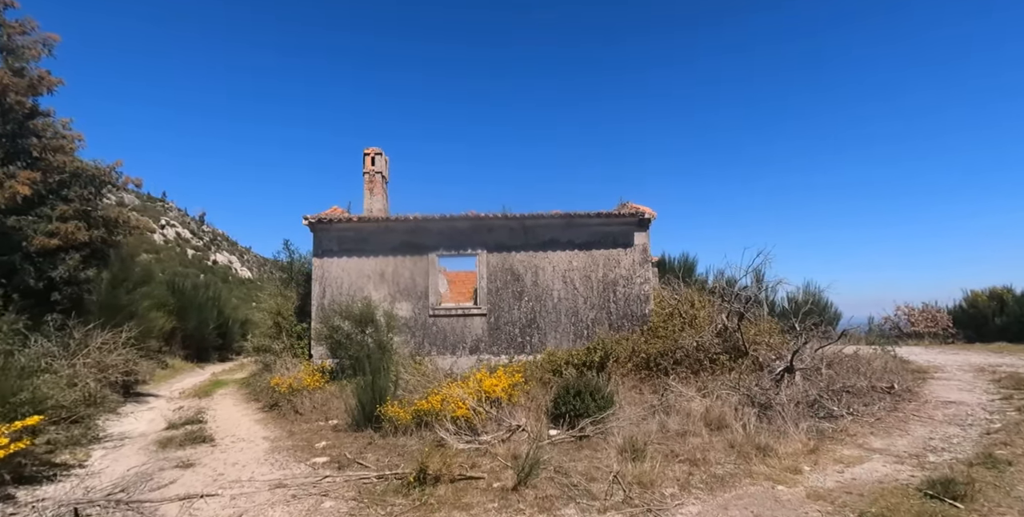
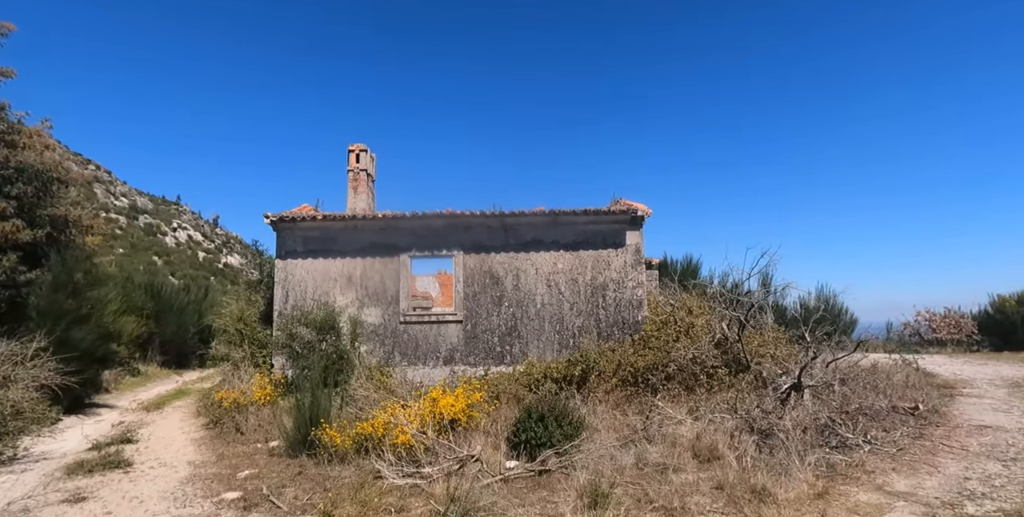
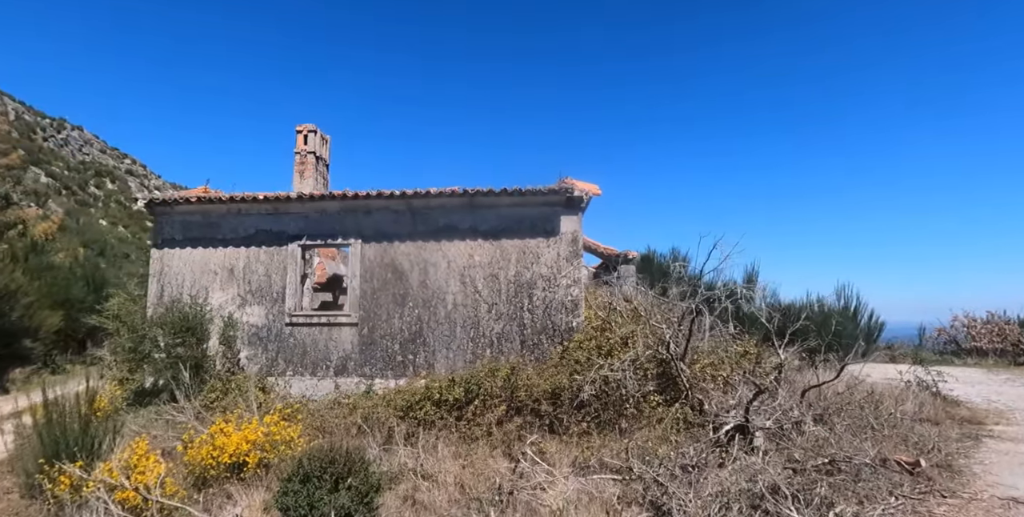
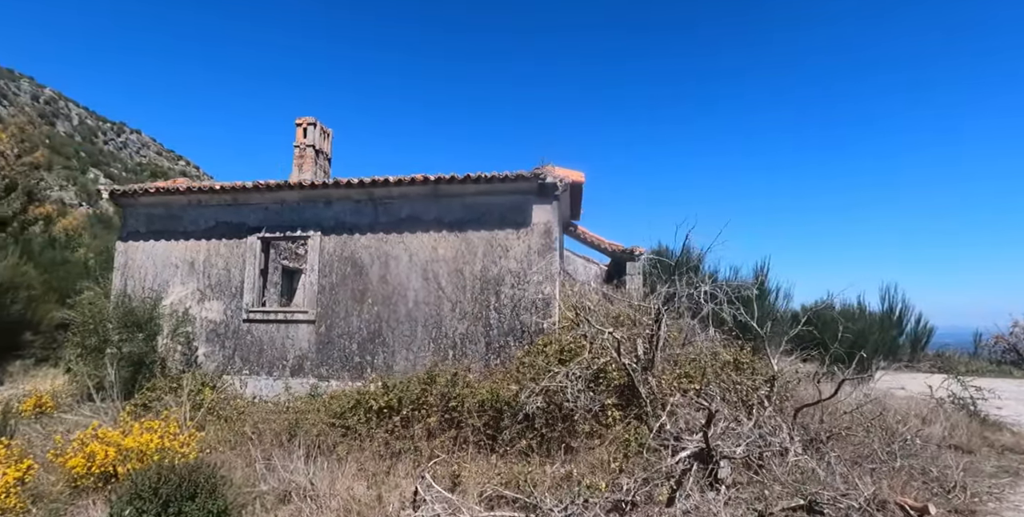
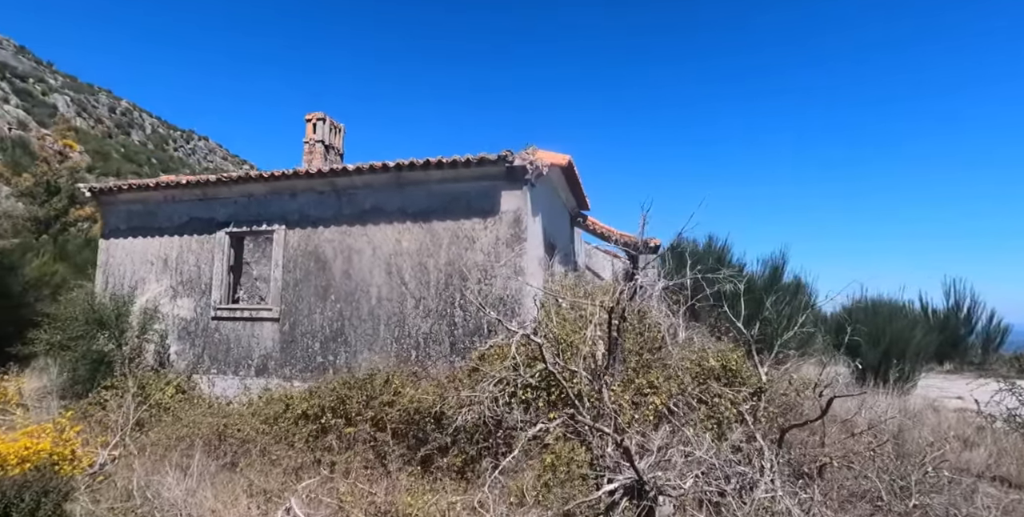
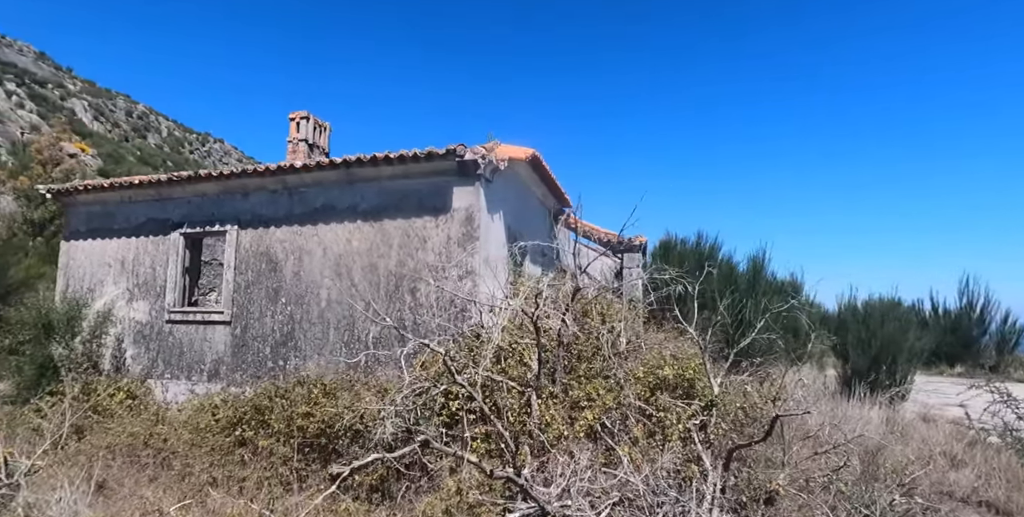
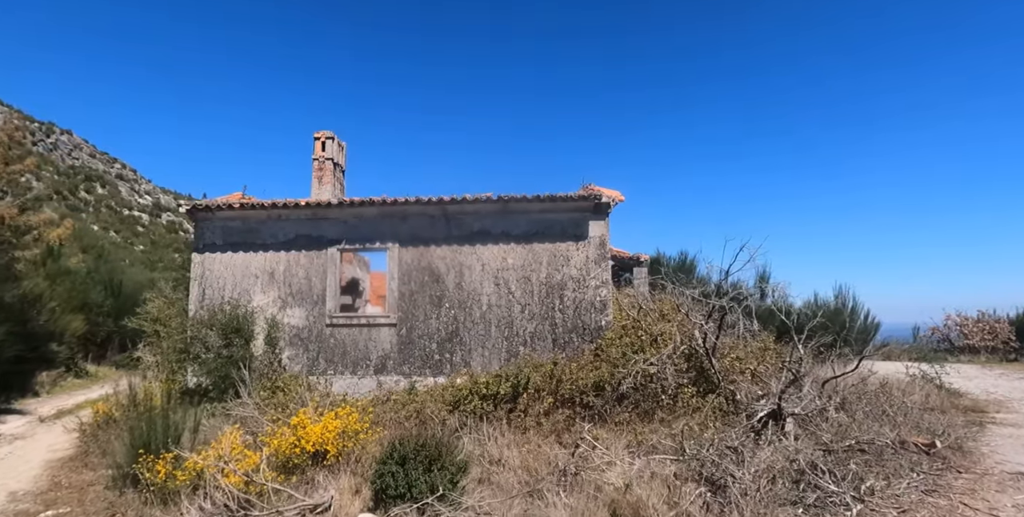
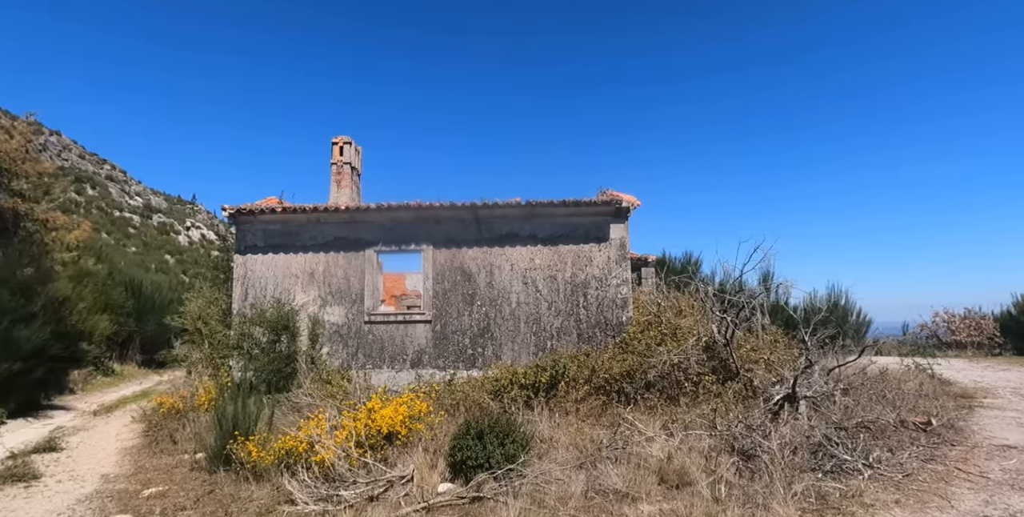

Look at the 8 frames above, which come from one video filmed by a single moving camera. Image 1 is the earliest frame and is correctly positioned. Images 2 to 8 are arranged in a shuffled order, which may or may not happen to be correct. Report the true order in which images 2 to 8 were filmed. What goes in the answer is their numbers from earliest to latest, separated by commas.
2, 8, 7, 3, 4, 5, 6
